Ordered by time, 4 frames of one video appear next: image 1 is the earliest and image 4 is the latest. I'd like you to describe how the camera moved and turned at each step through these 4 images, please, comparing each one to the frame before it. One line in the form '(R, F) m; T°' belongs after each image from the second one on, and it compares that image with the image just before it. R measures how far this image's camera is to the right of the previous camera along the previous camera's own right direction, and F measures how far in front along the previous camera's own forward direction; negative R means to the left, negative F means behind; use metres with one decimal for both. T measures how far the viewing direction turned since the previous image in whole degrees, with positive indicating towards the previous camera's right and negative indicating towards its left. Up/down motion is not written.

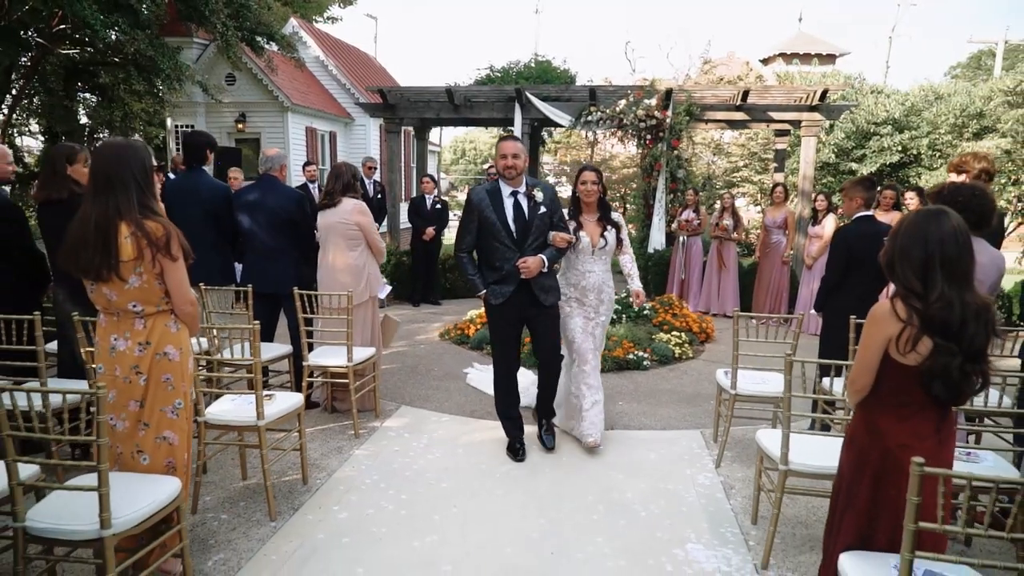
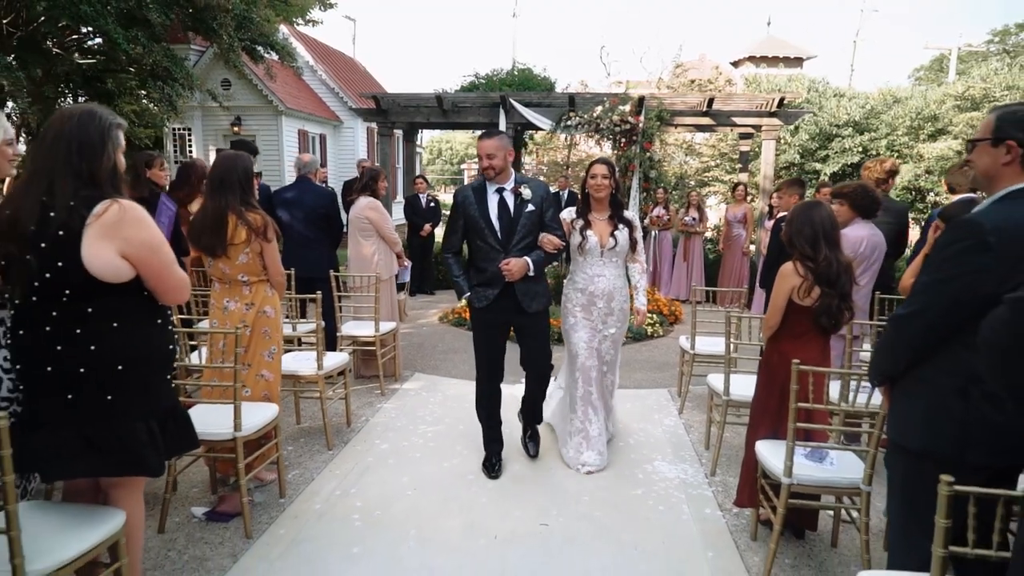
(-0.2, -0.9) m; +2°
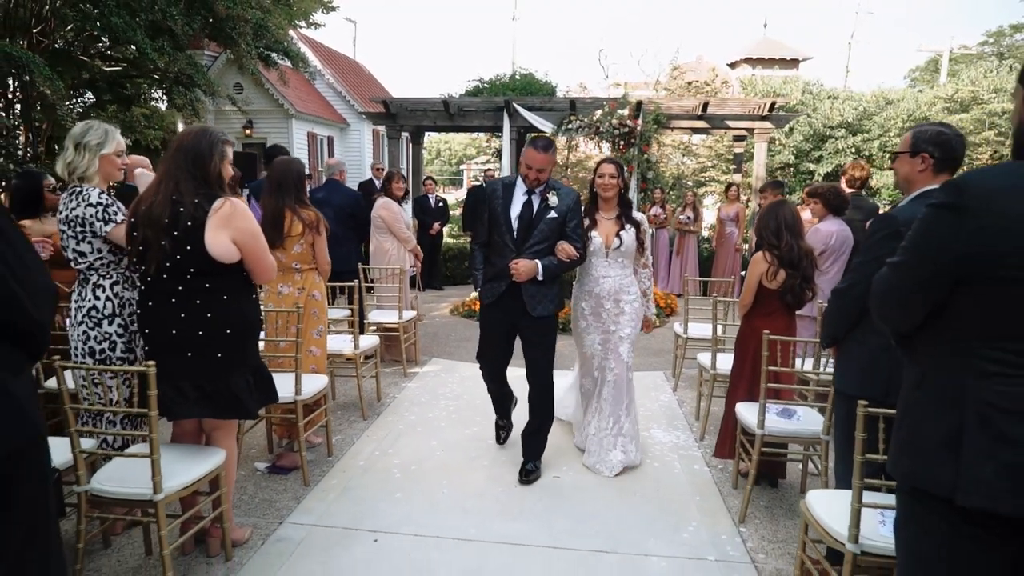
(-0.1, -0.5) m; 0°
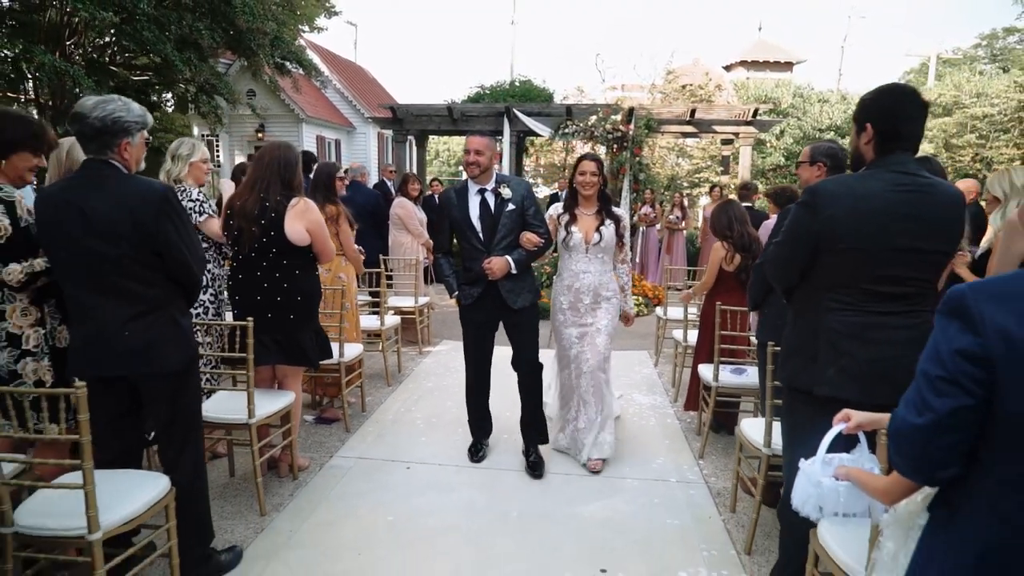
(0.0, -0.8) m; 0°
